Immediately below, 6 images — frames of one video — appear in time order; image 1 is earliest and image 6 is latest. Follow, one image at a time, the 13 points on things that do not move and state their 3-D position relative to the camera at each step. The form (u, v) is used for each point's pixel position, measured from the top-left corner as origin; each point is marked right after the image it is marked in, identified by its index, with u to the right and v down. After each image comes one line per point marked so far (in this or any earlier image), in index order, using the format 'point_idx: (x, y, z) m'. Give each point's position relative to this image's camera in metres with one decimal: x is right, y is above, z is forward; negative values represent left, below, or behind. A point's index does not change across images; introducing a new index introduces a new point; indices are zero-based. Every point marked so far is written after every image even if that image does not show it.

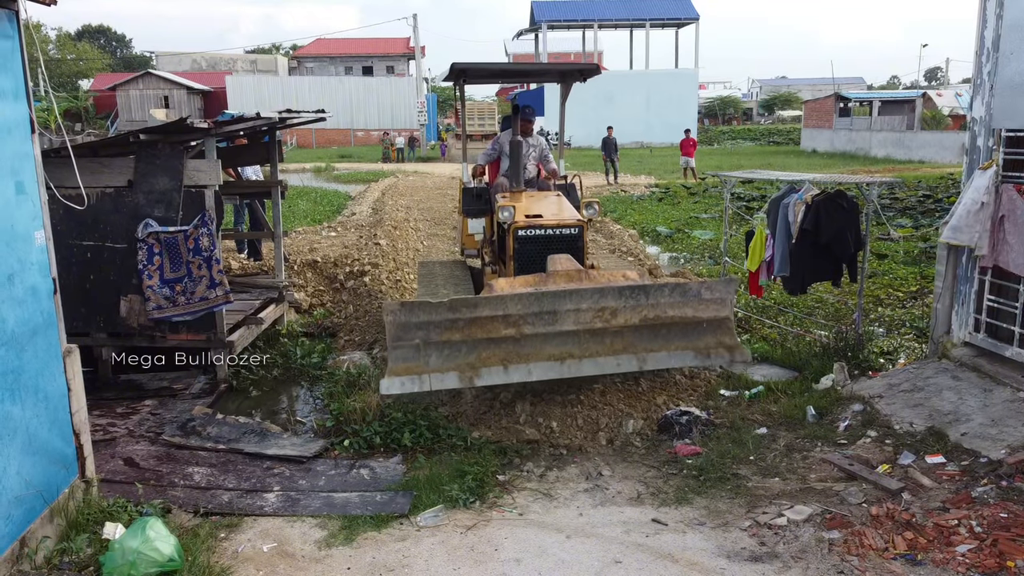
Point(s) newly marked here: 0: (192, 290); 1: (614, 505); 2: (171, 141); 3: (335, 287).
0: (-2.5, 0.0, +6.2) m
1: (+0.5, -1.1, +4.2) m
2: (-2.6, +1.1, +6.1) m
3: (-2.0, 0.0, +8.8) m
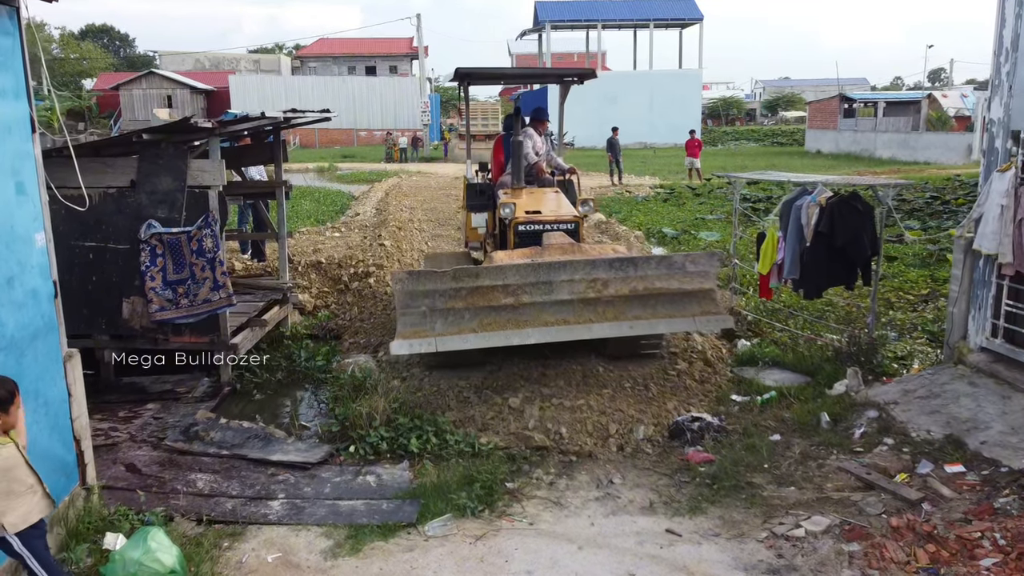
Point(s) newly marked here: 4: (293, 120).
0: (-2.4, 0.0, +6.1) m
1: (+0.6, -1.2, +4.1) m
2: (-2.5, +1.1, +6.0) m
3: (-1.9, 0.0, +8.7) m
4: (-2.0, +1.6, +7.4) m
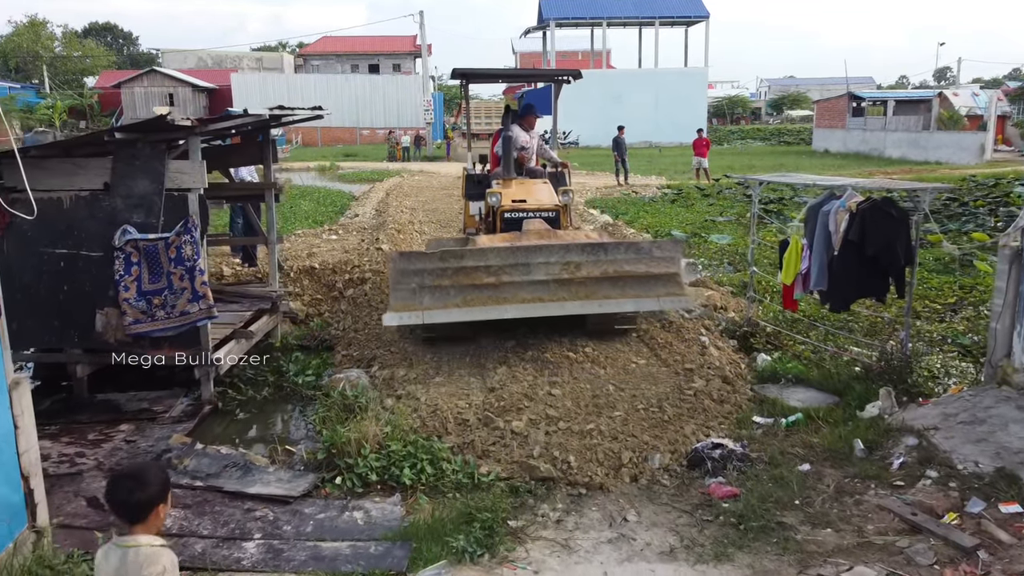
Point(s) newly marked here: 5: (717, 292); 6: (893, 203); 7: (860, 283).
0: (-2.4, -0.1, +5.6) m
1: (+0.6, -1.3, +3.7) m
2: (-2.5, +1.0, +5.6) m
3: (-1.9, -0.1, +8.3) m
4: (-2.0, +1.5, +6.9) m
5: (+2.2, 0.0, +8.5) m
6: (+2.5, +0.6, +5.2) m
7: (+2.4, 0.0, +5.4) m
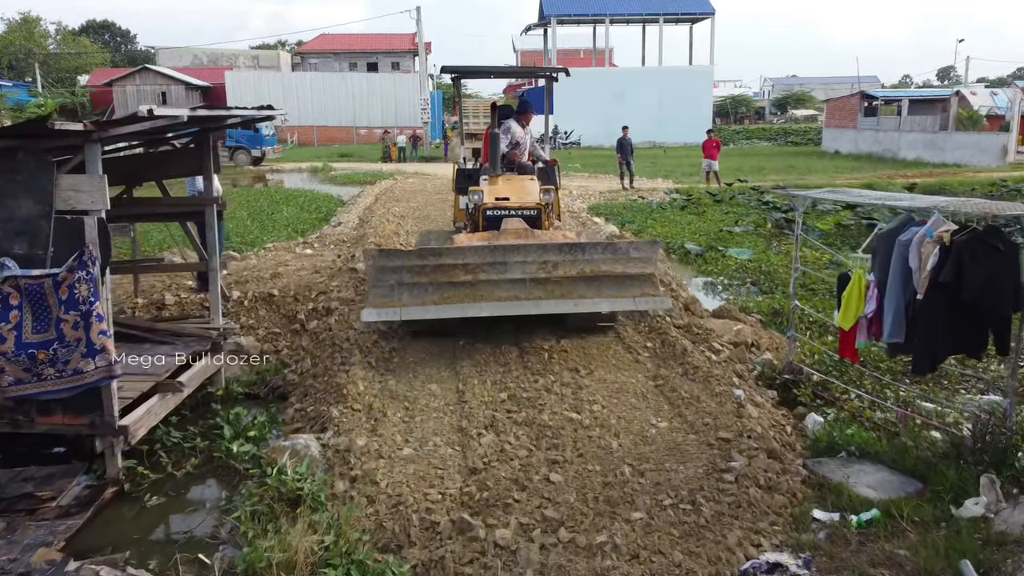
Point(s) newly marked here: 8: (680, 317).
0: (-2.5, -0.4, +4.4) m
1: (+0.5, -1.5, +2.4) m
2: (-2.6, +0.8, +4.3) m
3: (-1.9, -0.3, +7.0) m
4: (-2.1, +1.2, +5.7) m
5: (+2.1, -0.3, +7.2) m
6: (+2.4, +0.3, +4.0) m
7: (+2.3, -0.2, +4.2) m
8: (+1.5, -0.3, +7.3) m
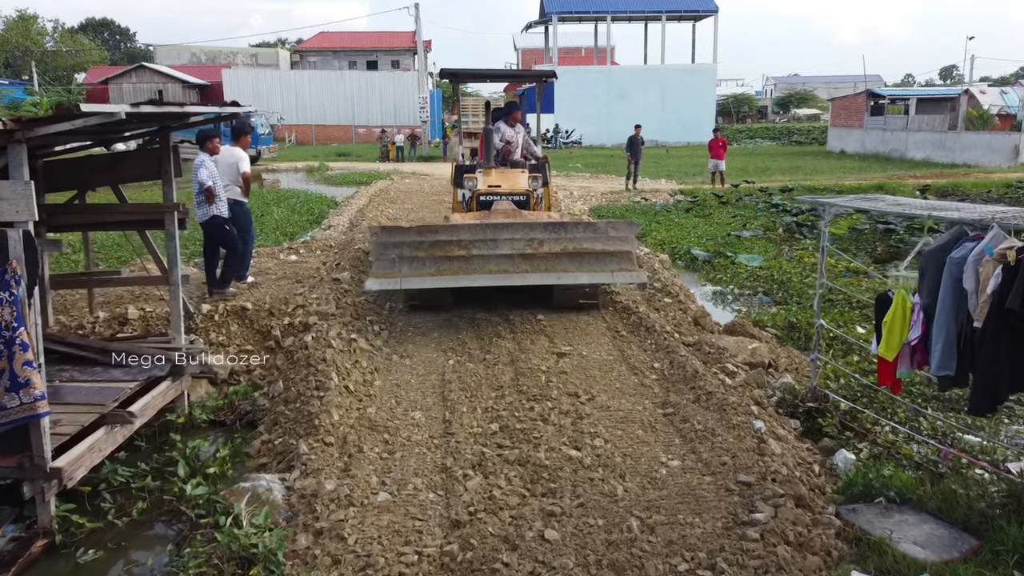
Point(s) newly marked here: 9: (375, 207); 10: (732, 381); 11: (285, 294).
0: (-2.5, -0.5, +3.8) m
1: (+0.5, -1.7, +1.8) m
2: (-2.6, +0.6, +3.7) m
3: (-2.0, -0.5, +6.4) m
4: (-2.1, +1.1, +5.1) m
5: (+2.1, -0.4, +6.6) m
6: (+2.4, +0.2, +3.4) m
7: (+2.3, -0.4, +3.6) m
8: (+1.5, -0.4, +6.7) m
9: (-2.7, +1.6, +15.3) m
10: (+1.5, -0.6, +5.5) m
11: (-2.1, -0.1, +7.3) m
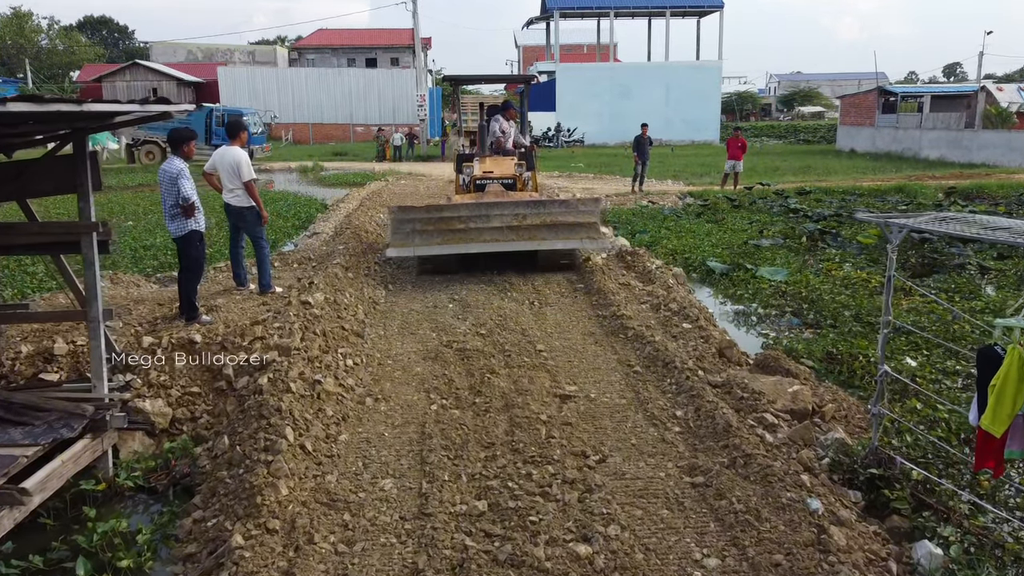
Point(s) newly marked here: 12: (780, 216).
0: (-2.6, -0.7, +2.8) m
1: (+0.4, -1.9, +0.8) m
2: (-2.7, +0.4, +2.7) m
3: (-2.0, -0.7, +5.4) m
4: (-2.2, +0.9, +4.1) m
5: (+2.0, -0.7, +5.6) m
6: (+2.3, -0.1, +2.4) m
7: (+2.2, -0.6, +2.6) m
8: (+1.5, -0.6, +5.7) m
9: (-2.7, +1.4, +14.3) m
10: (+1.5, -0.9, +4.5) m
11: (-2.1, -0.3, +6.4) m
12: (+4.6, +1.2, +13.6) m
